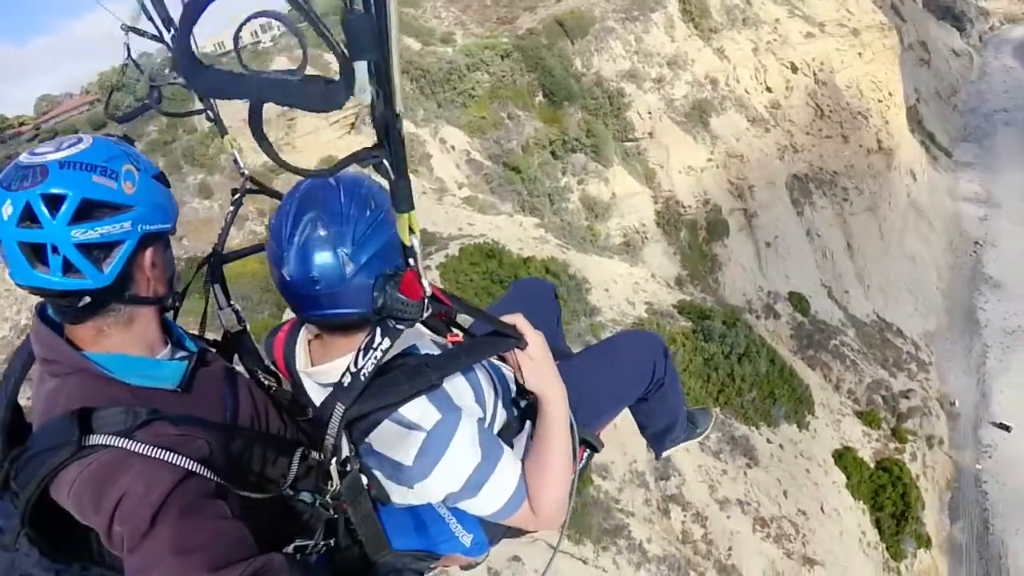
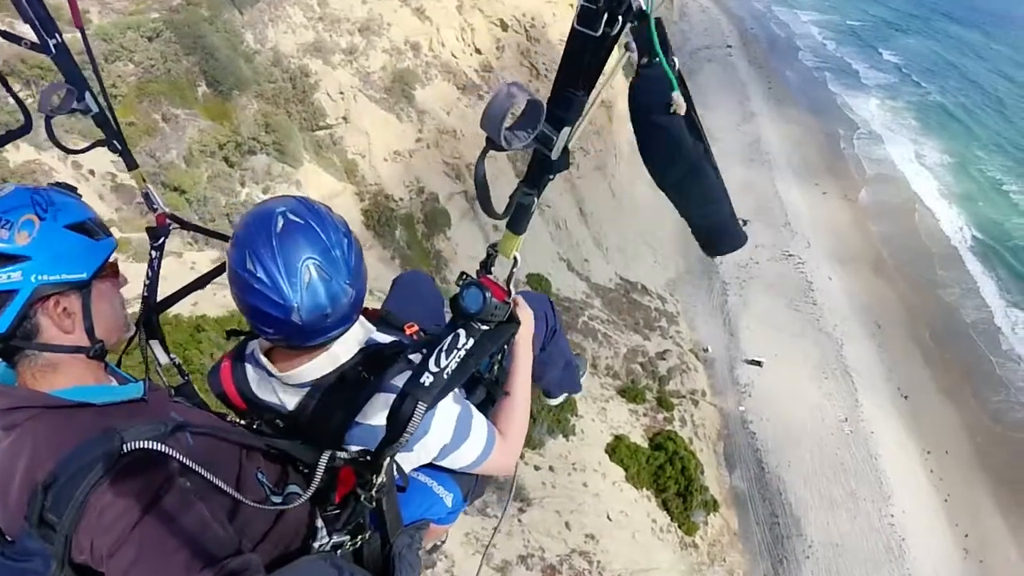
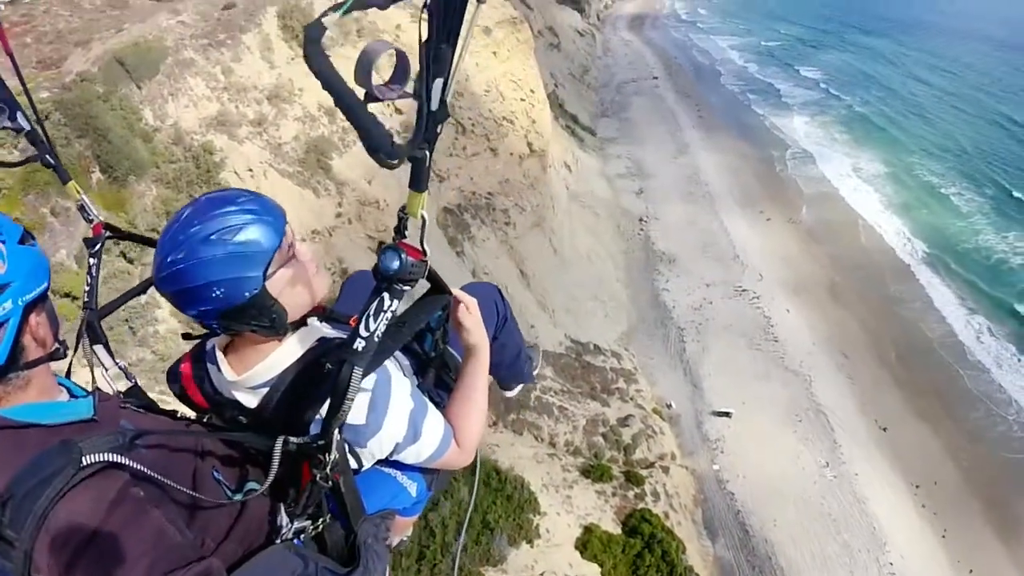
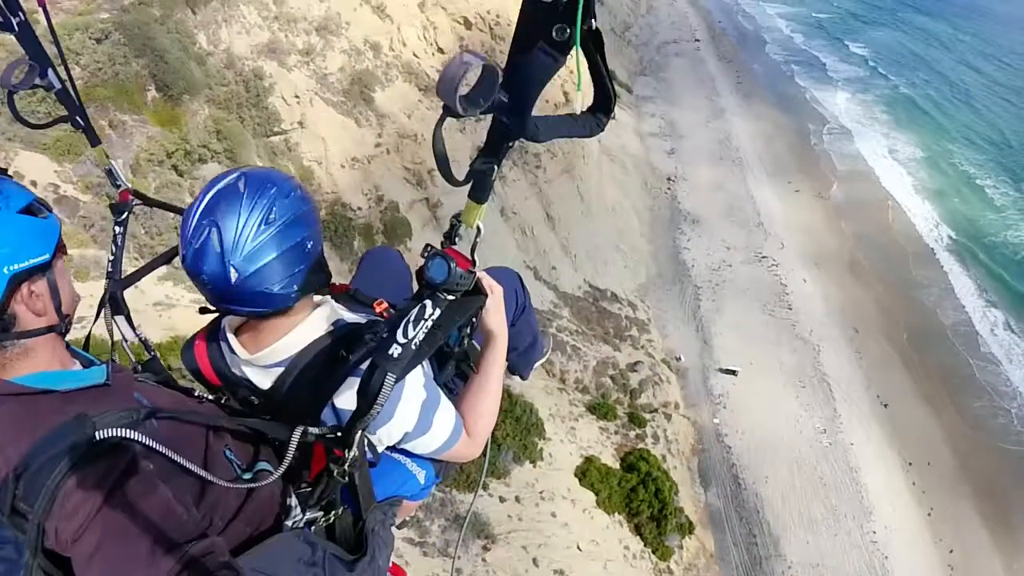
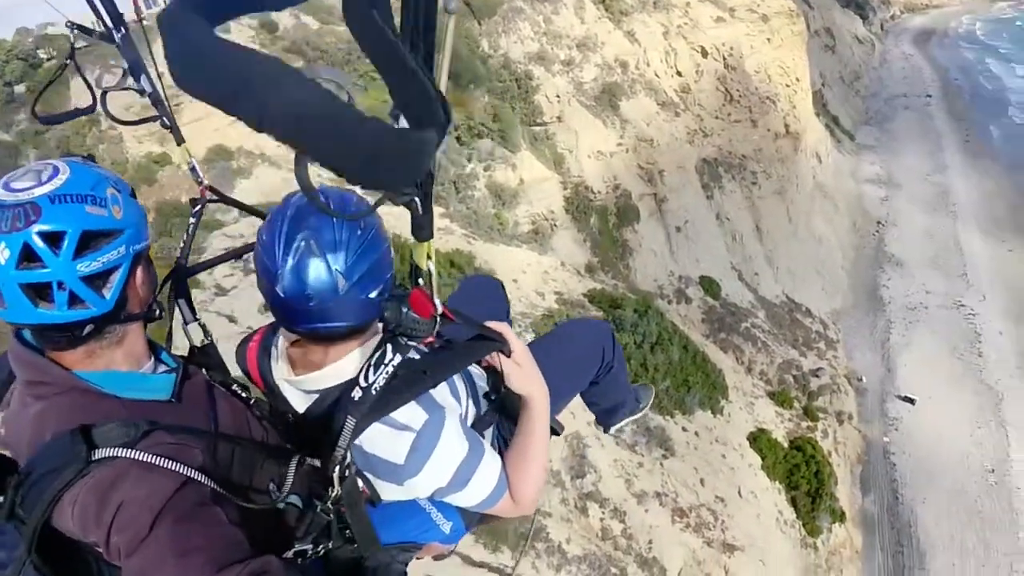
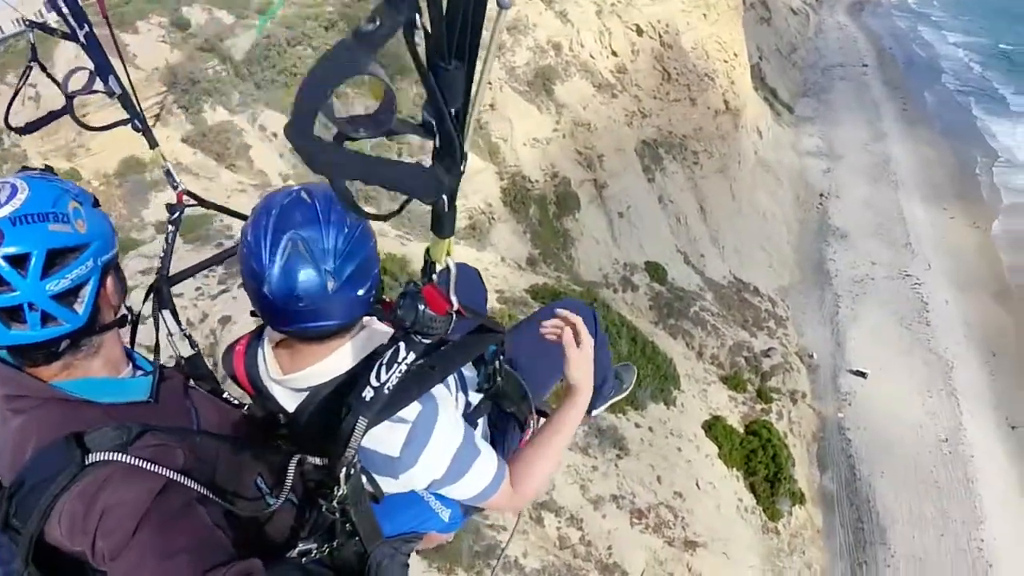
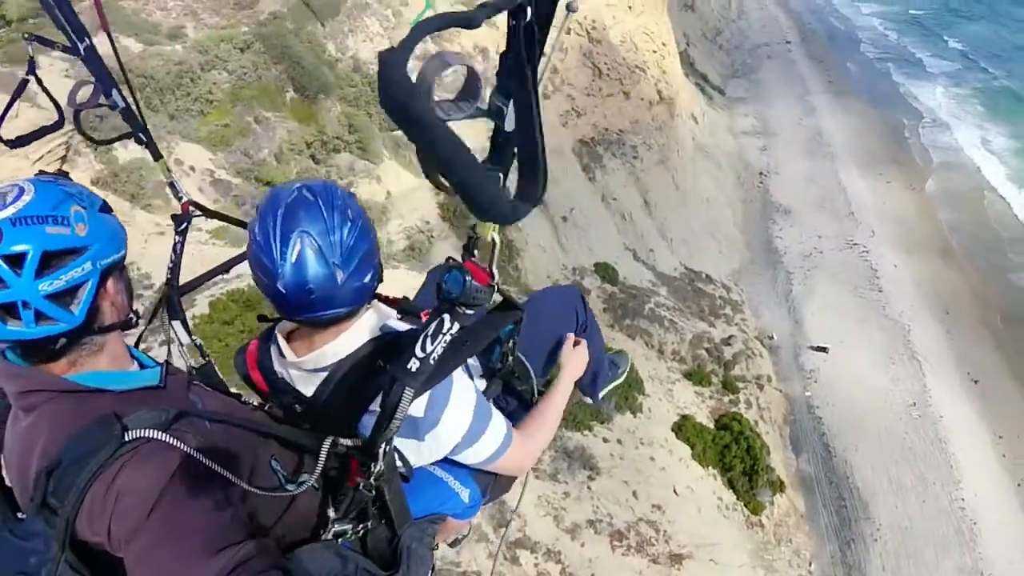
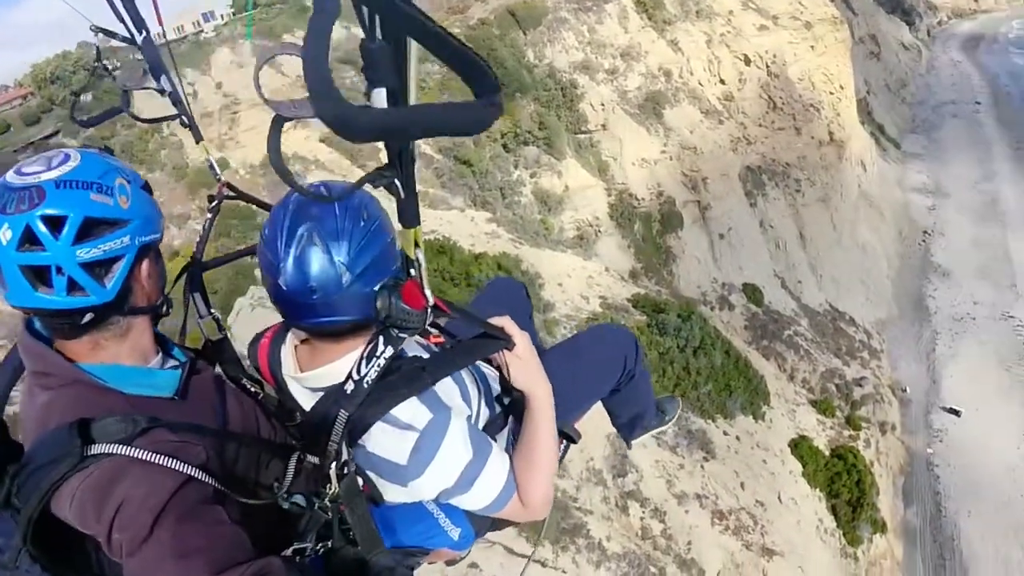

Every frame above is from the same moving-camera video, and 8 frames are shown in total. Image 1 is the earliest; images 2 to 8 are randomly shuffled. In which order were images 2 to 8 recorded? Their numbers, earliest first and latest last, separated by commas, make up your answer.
8, 5, 6, 7, 2, 4, 3
